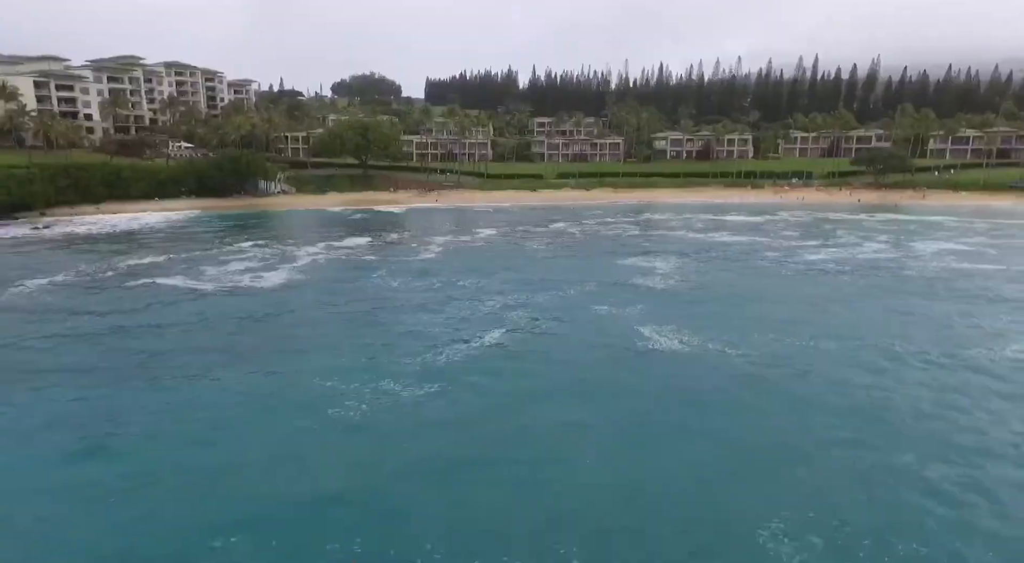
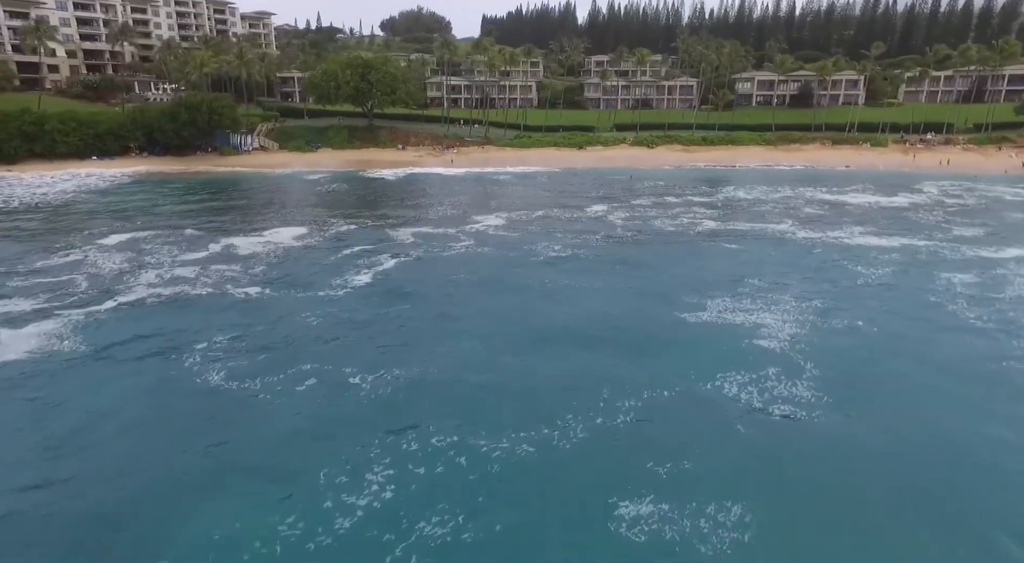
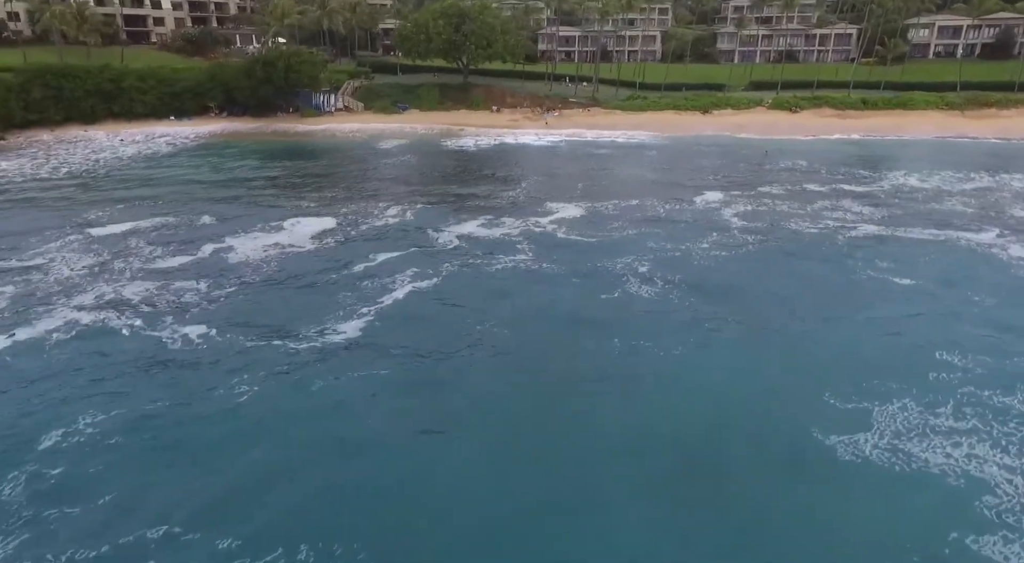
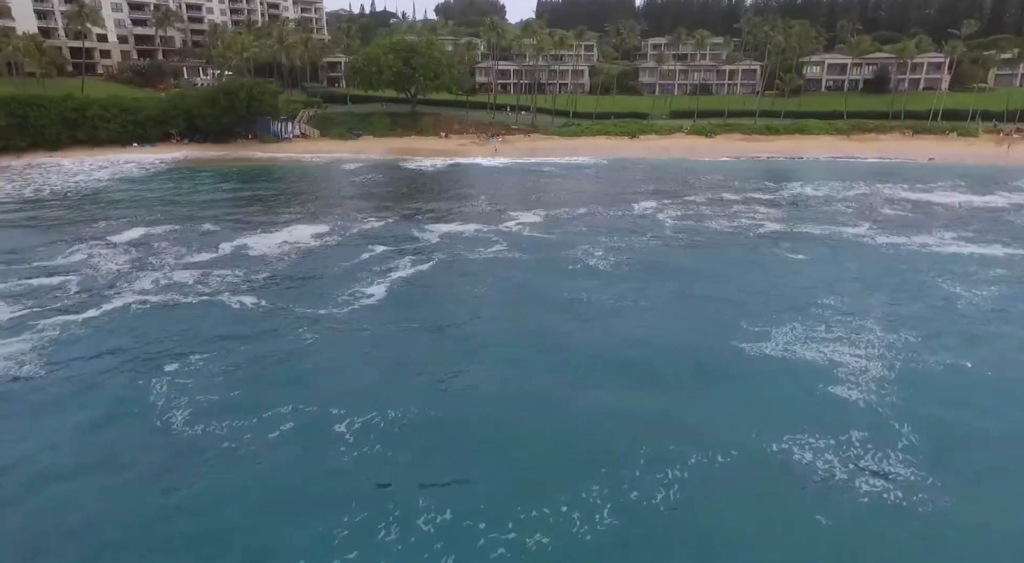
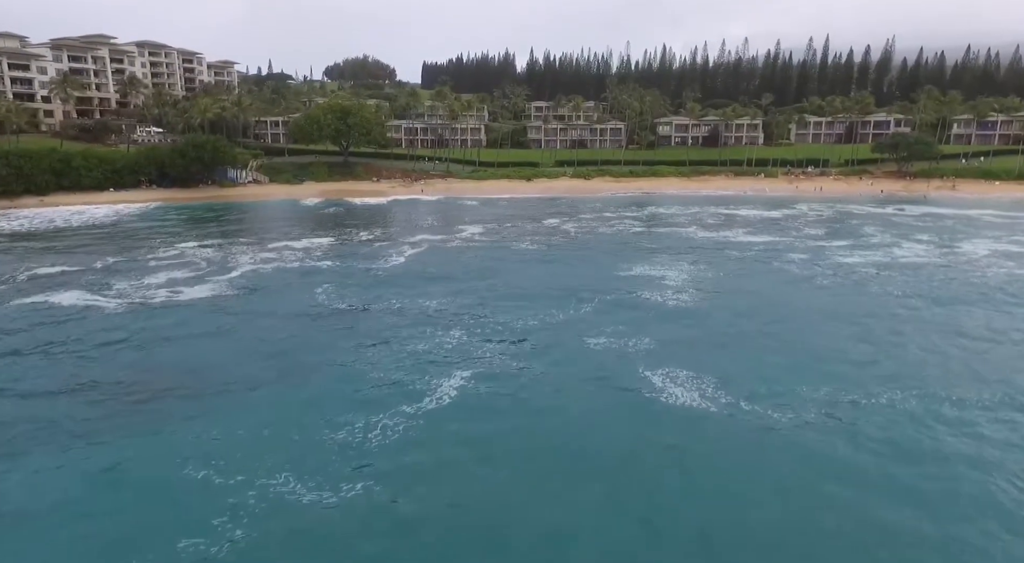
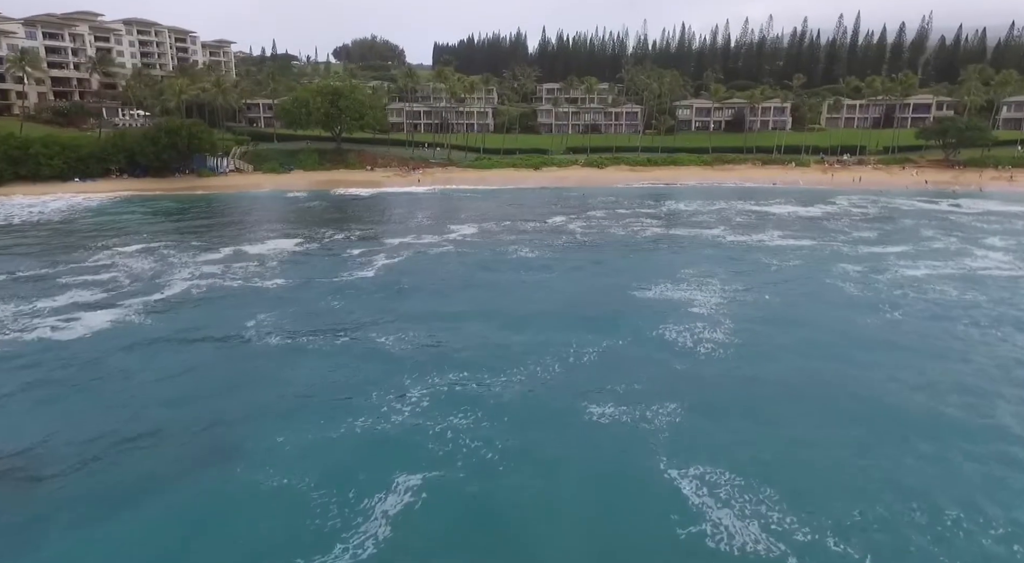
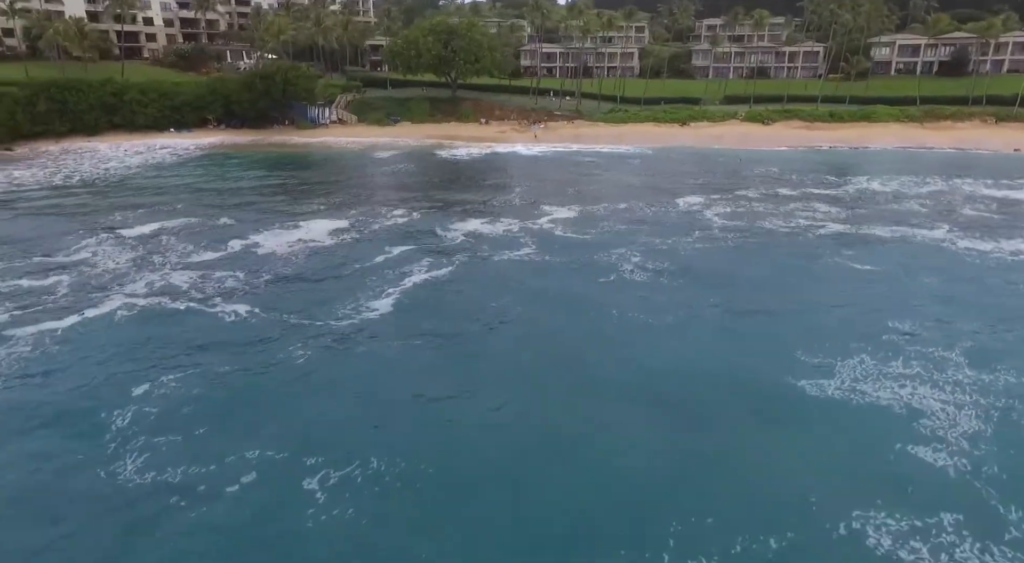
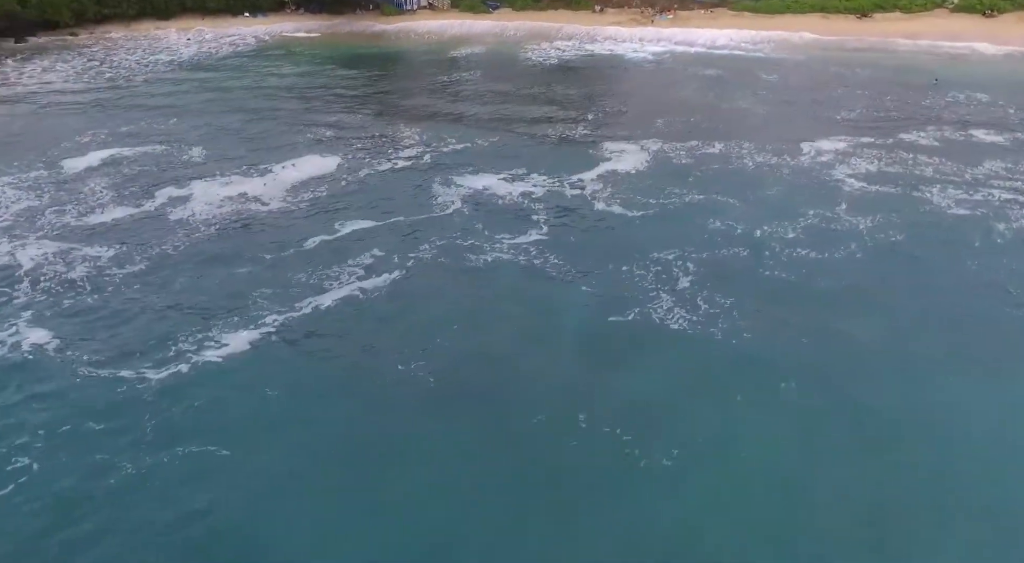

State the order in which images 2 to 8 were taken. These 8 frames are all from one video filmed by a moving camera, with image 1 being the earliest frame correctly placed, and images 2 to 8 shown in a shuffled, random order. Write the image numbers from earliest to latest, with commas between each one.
5, 6, 2, 4, 7, 3, 8
